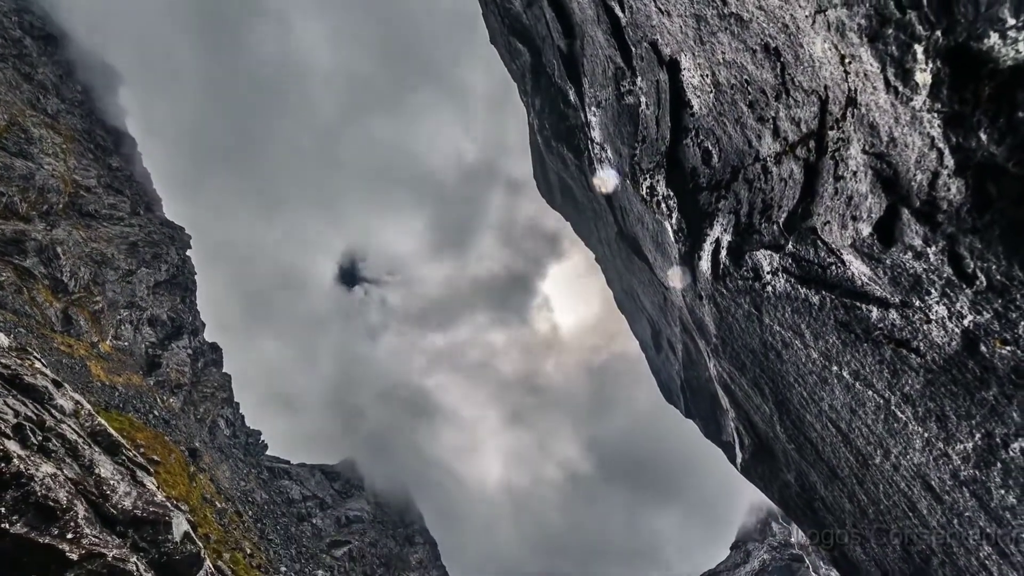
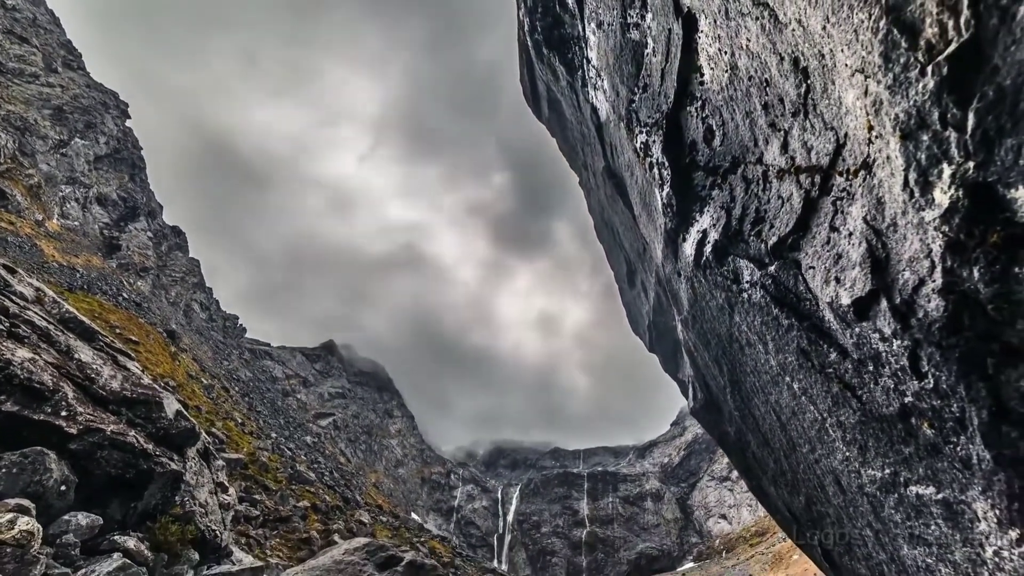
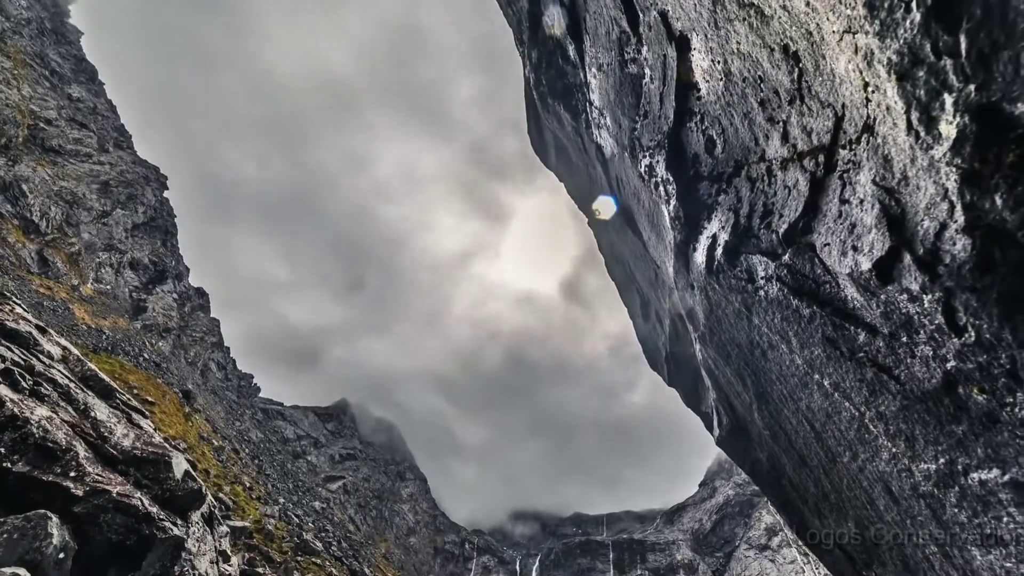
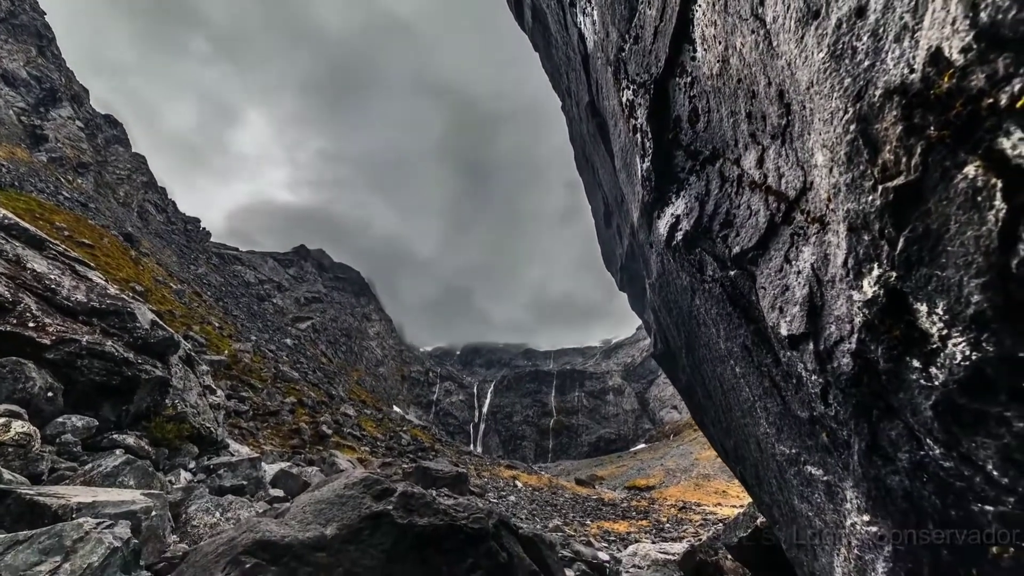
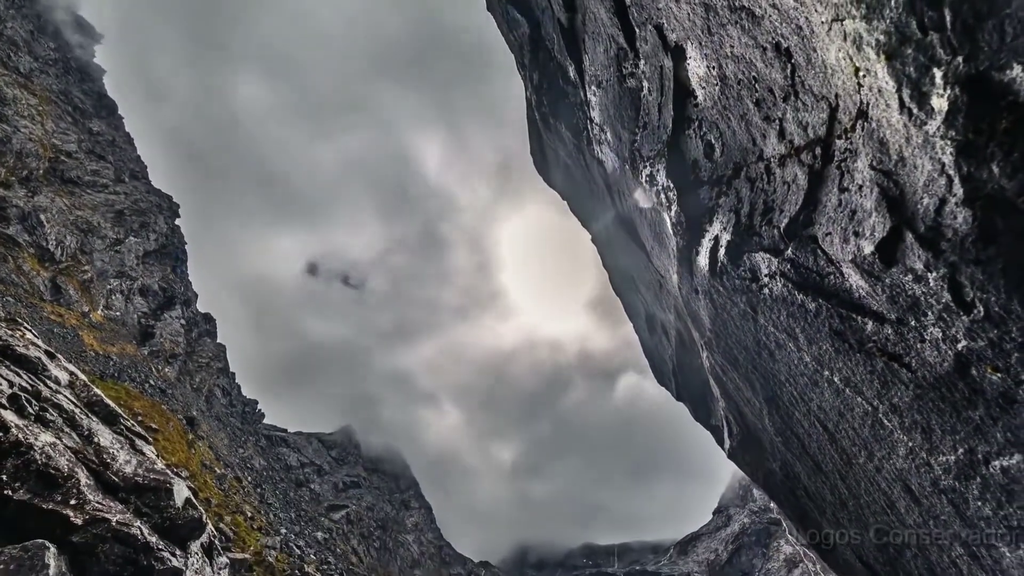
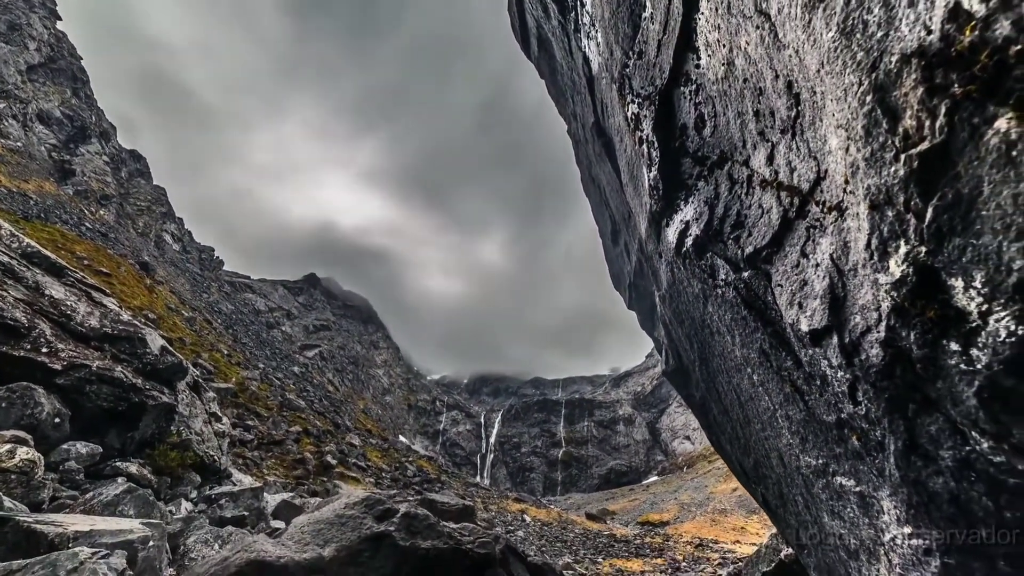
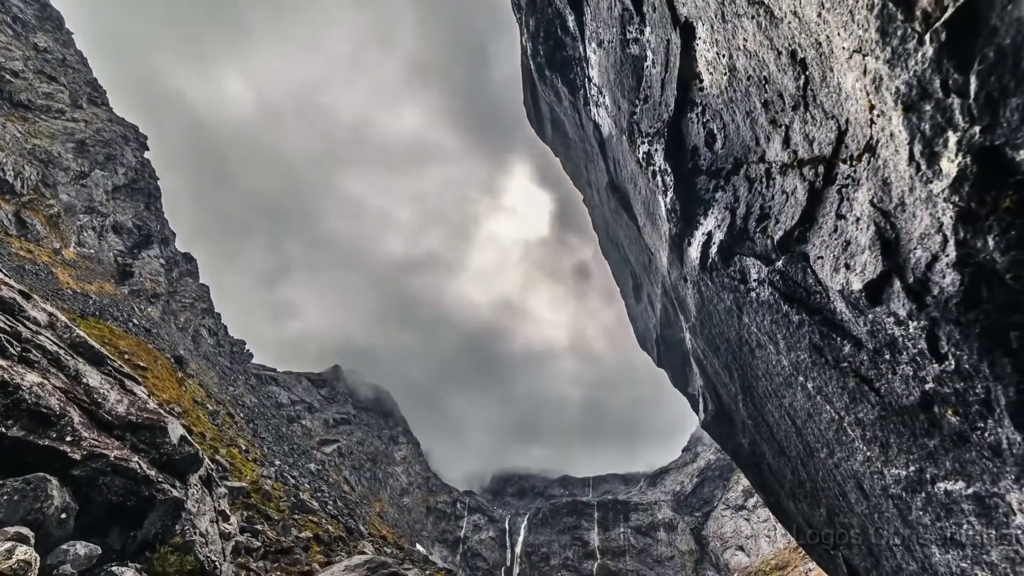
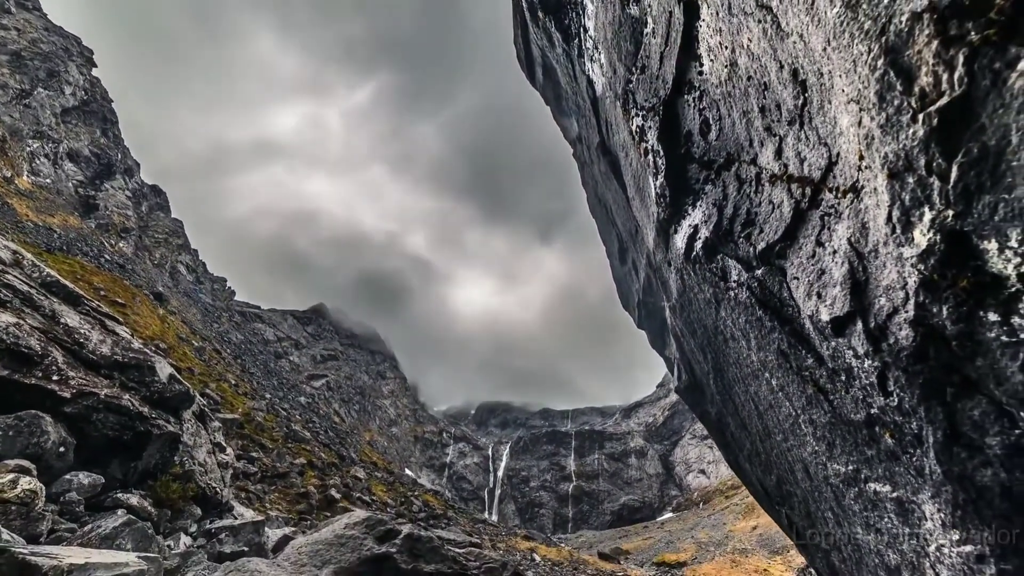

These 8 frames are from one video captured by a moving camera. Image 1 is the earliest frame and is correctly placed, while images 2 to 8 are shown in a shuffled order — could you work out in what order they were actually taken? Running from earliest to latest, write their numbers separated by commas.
5, 3, 7, 2, 8, 6, 4
